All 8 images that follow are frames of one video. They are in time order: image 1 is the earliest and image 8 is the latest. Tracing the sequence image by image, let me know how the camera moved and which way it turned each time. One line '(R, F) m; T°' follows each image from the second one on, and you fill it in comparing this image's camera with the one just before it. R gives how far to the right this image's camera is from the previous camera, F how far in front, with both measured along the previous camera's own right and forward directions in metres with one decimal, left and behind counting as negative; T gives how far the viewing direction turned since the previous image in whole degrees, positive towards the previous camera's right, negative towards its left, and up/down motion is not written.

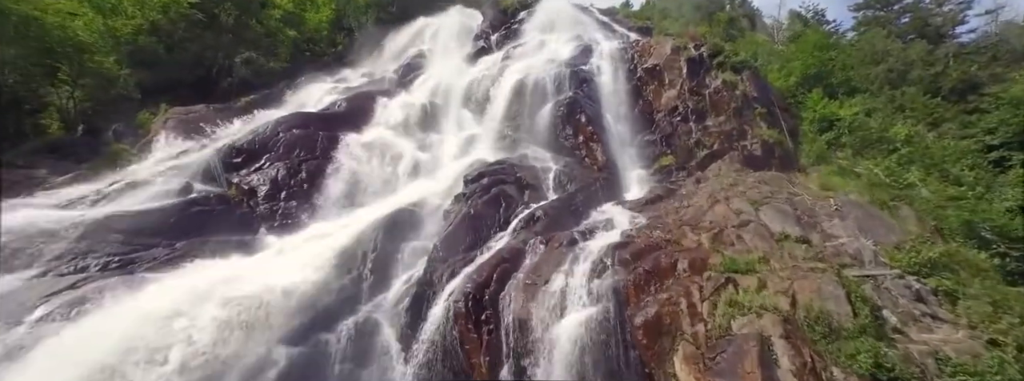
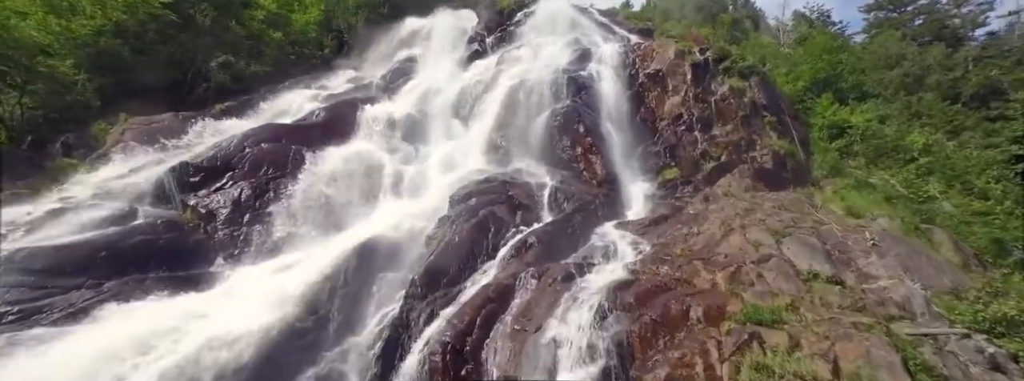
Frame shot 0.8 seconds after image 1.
(+0.2, +1.2) m; 0°
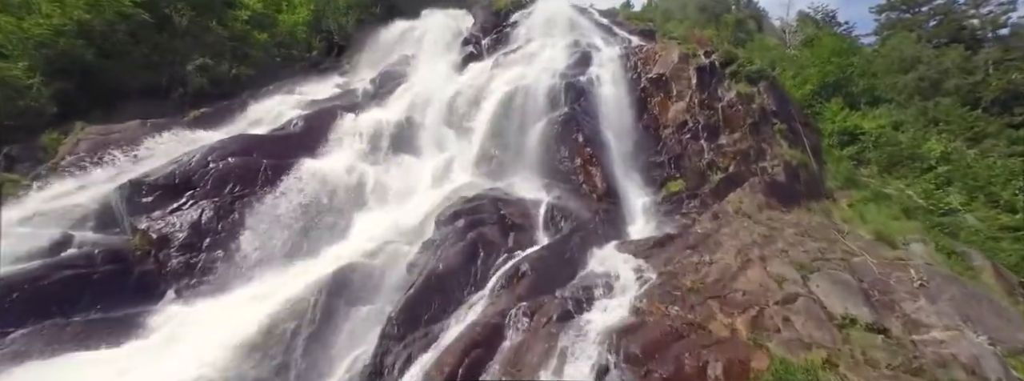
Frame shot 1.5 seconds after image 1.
(+0.2, +1.0) m; 0°
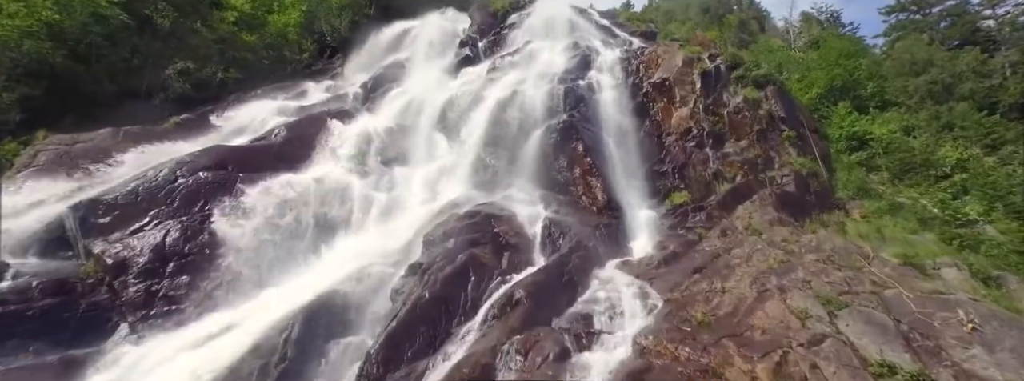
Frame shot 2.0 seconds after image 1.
(+0.1, +0.8) m; 0°
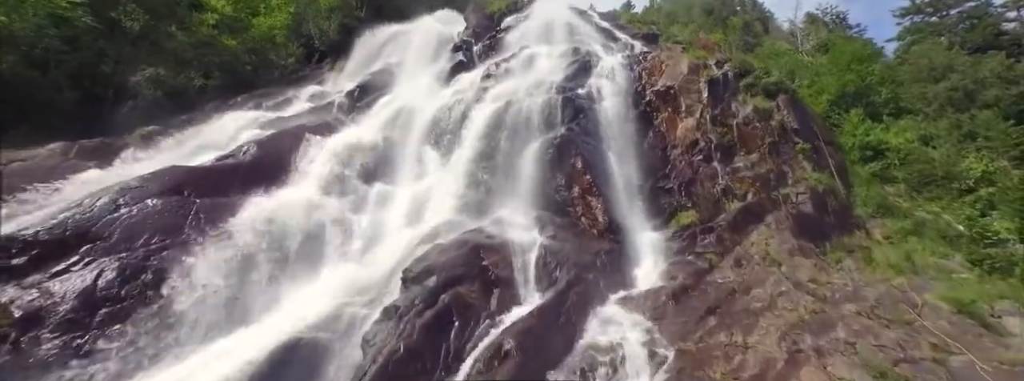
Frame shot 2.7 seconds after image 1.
(+0.2, +1.1) m; 0°
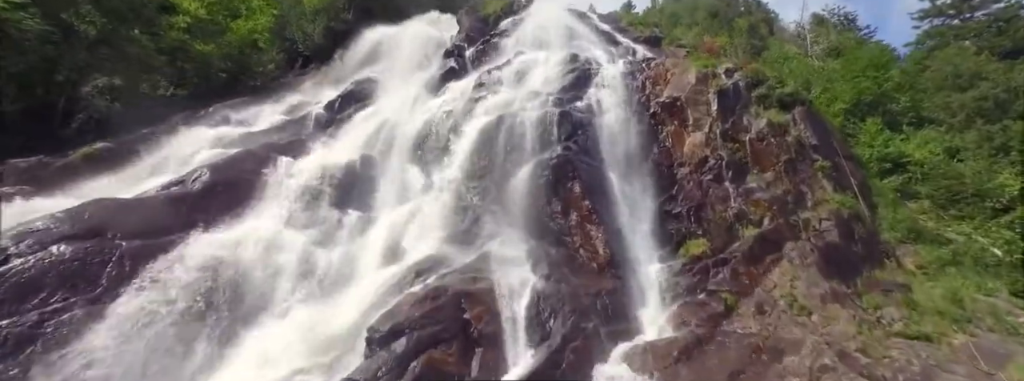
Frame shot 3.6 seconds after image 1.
(+0.3, +1.3) m; 0°
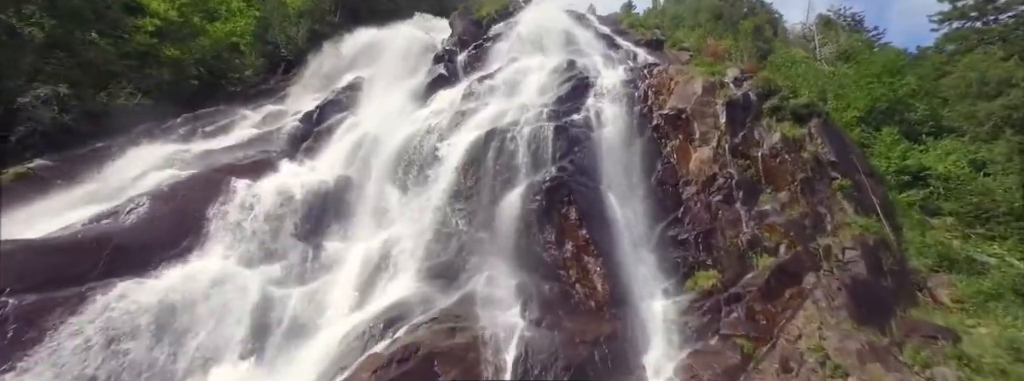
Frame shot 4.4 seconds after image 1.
(+0.3, +1.2) m; 0°
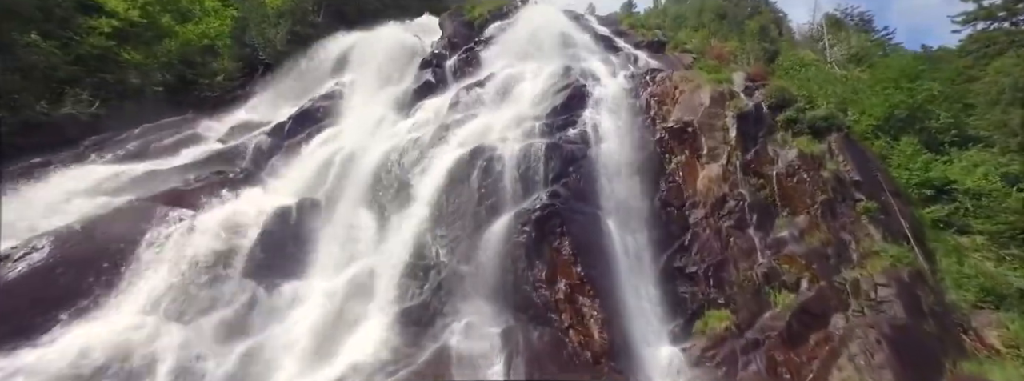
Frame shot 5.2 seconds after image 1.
(+0.3, +1.3) m; 0°
